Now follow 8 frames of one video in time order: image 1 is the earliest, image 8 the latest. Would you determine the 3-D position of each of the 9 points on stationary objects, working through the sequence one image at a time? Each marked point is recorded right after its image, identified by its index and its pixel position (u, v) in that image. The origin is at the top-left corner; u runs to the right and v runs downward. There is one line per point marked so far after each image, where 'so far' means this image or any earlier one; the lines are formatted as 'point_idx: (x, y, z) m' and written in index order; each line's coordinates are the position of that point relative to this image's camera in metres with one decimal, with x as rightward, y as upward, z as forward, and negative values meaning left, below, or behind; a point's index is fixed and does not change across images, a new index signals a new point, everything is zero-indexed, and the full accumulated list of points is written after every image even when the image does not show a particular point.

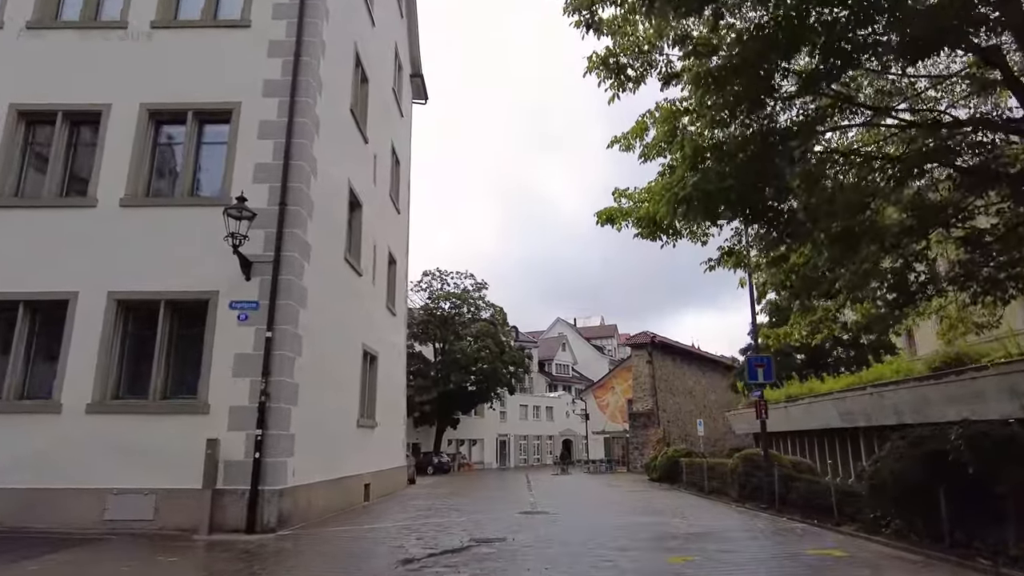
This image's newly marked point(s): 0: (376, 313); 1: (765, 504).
0: (-3.6, -0.7, +18.1) m
1: (+4.7, -4.0, +12.6) m
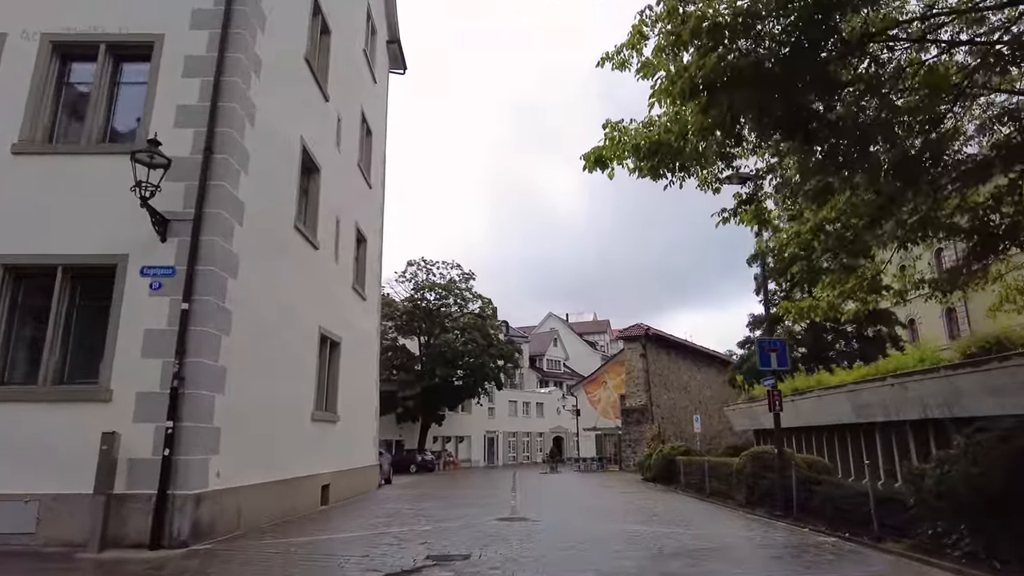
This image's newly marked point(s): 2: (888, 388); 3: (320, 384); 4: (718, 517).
0: (-4.0, -0.2, +16.2) m
1: (+4.3, -3.6, +10.8) m
2: (+8.1, -2.2, +14.7) m
3: (-4.1, -2.0, +14.3) m
4: (+3.5, -3.9, +11.5) m
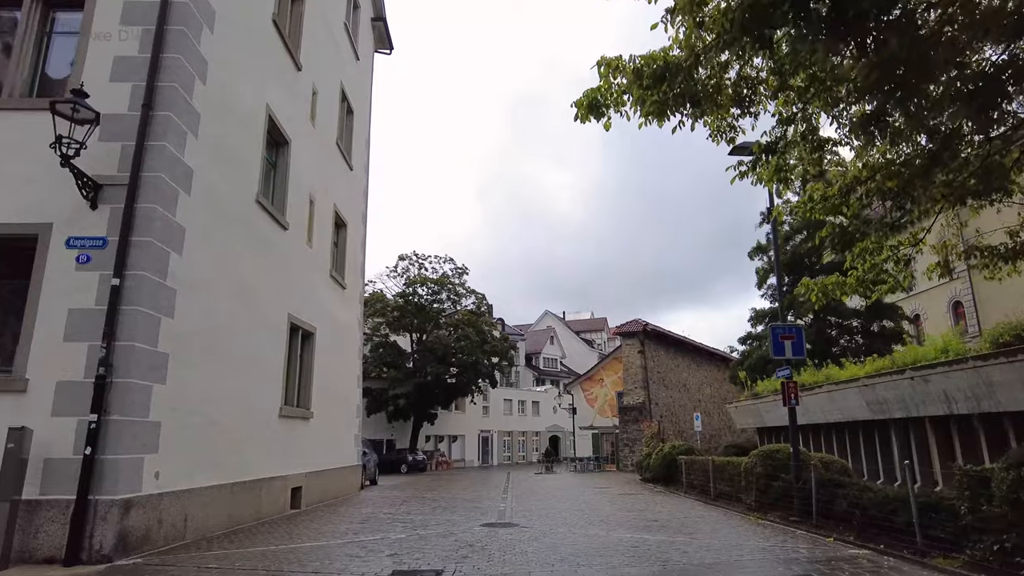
0: (-4.3, +0.1, +15.0) m
1: (+4.1, -3.3, +9.7) m
2: (+7.9, -1.9, +13.6) m
3: (-4.3, -1.7, +13.2) m
4: (+3.2, -3.6, +10.3) m
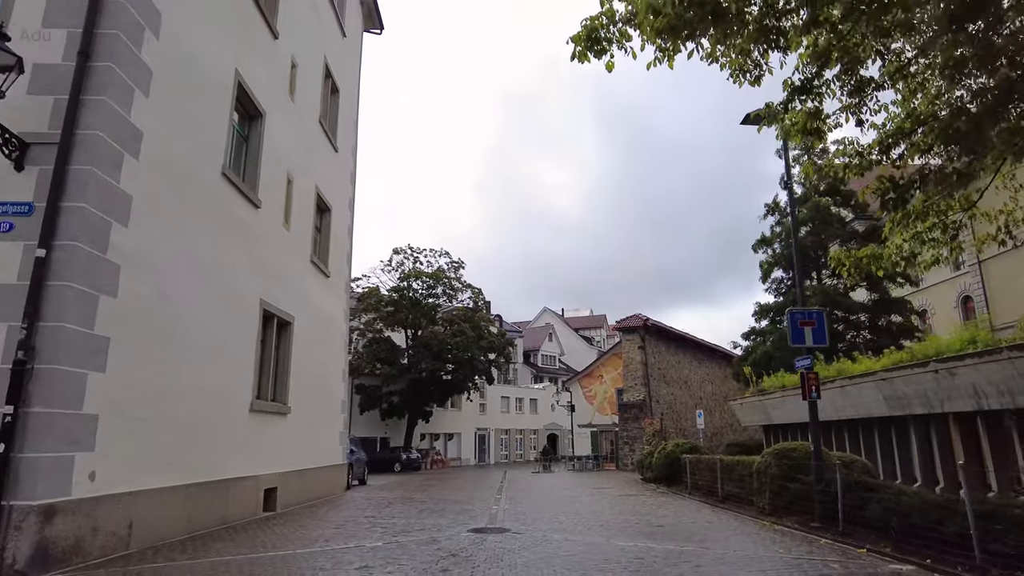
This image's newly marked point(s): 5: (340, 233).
0: (-4.4, +0.4, +14.0) m
1: (+3.9, -3.0, +8.7) m
2: (+7.7, -1.6, +12.6) m
3: (-4.5, -1.4, +12.1) m
4: (+3.1, -3.3, +9.3) m
5: (-4.6, +1.5, +18.2) m
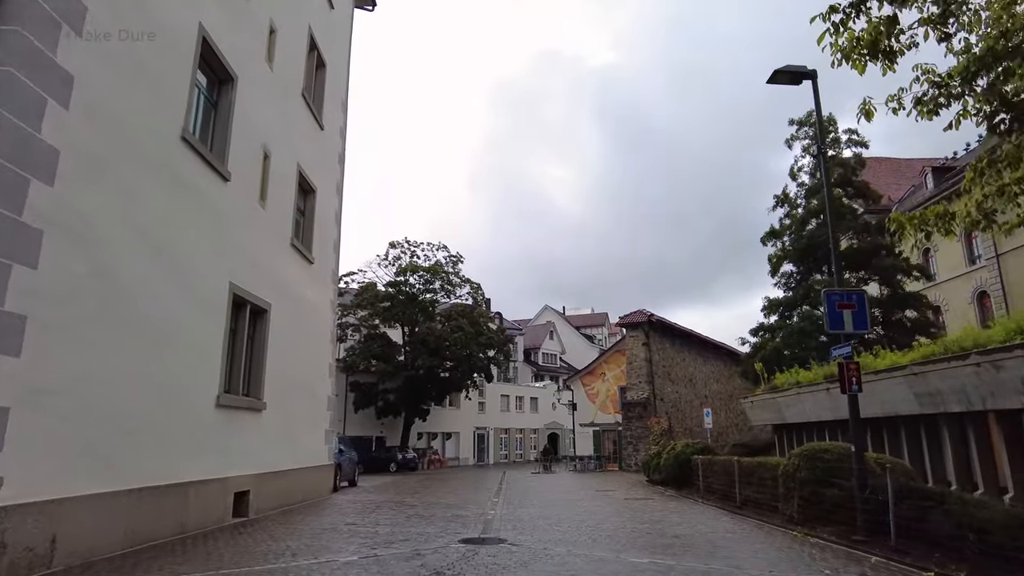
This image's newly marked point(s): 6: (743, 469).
0: (-4.5, +0.7, +12.8) m
1: (+3.9, -2.7, +7.5) m
2: (+7.7, -1.3, +11.4) m
3: (-4.5, -1.1, +11.0) m
4: (+3.0, -3.0, +8.1) m
5: (-4.6, +1.8, +17.0) m
6: (+4.0, -3.1, +11.8) m
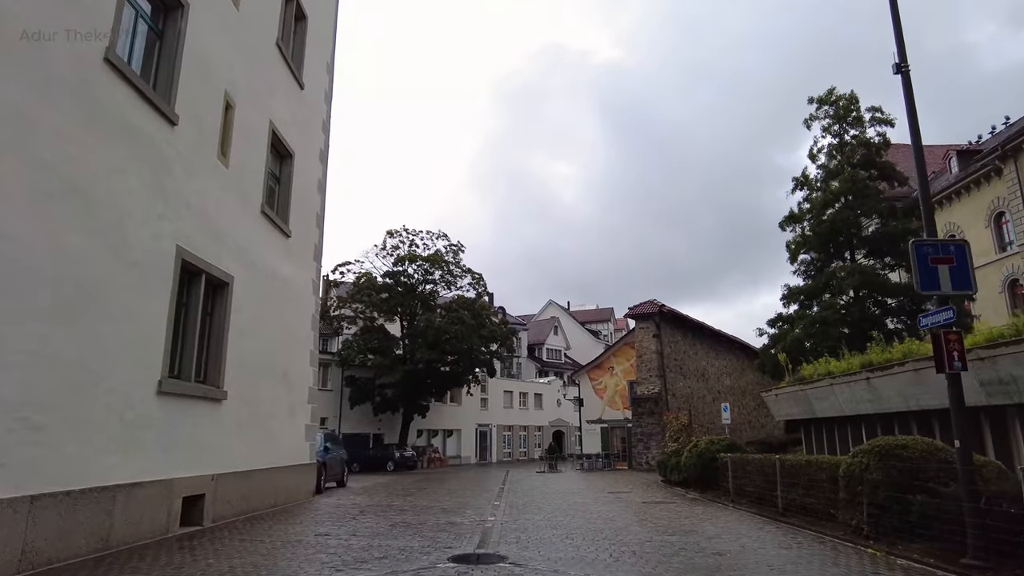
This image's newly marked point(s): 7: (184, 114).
0: (-4.4, +1.1, +11.1) m
1: (+3.9, -2.3, +5.7) m
2: (+7.7, -0.9, +9.6) m
3: (-4.5, -0.7, +9.2) m
4: (+3.1, -2.6, +6.4) m
5: (-4.6, +2.3, +15.3) m
6: (+4.0, -2.6, +10.0) m
7: (-4.5, +2.4, +9.3) m
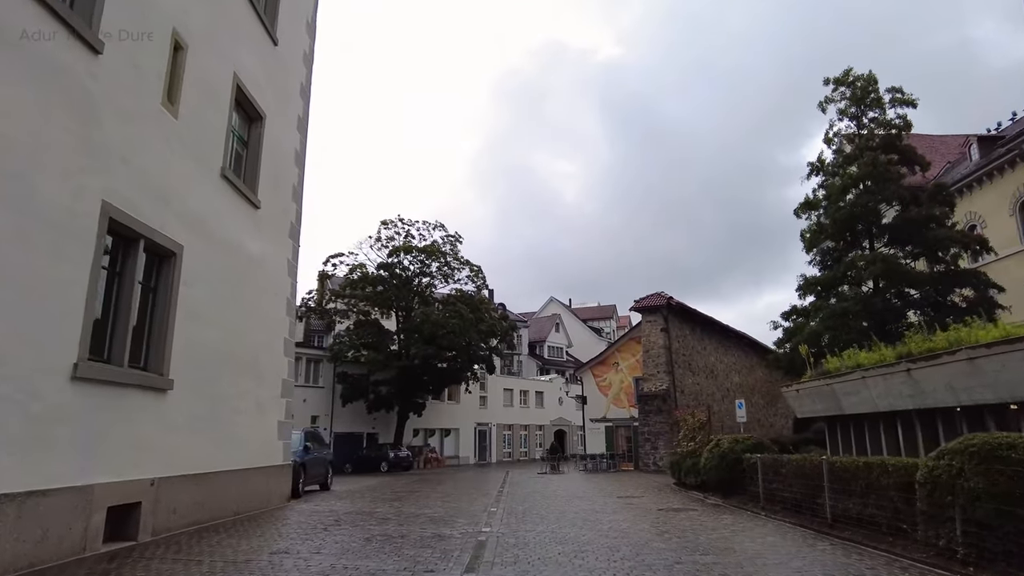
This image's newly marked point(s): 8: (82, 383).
0: (-4.5, +1.5, +9.5) m
1: (+3.8, -1.9, +4.1) m
2: (+7.7, -0.5, +8.0) m
3: (-4.5, -0.3, +7.6) m
4: (+3.0, -2.2, +4.7) m
5: (-4.6, +2.7, +13.7) m
6: (+4.0, -2.3, +8.4) m
7: (-4.5, +2.7, +7.7) m
8: (-4.4, -1.0, +7.0) m
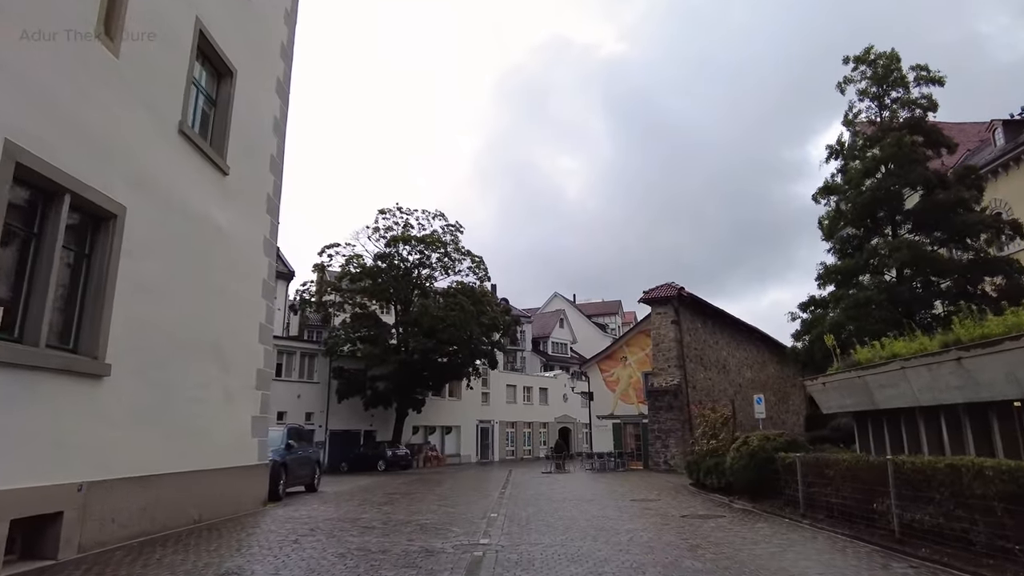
0: (-4.4, +1.9, +8.1) m
1: (+3.8, -1.5, +2.7) m
2: (+7.7, -0.1, +6.5) m
3: (-4.5, 0.0, +6.2) m
4: (+3.0, -1.8, +3.3) m
5: (-4.6, +3.0, +12.3) m
6: (+4.0, -1.9, +7.0) m
7: (-4.5, +3.1, +6.3) m
8: (-4.4, -0.6, +5.6) m
